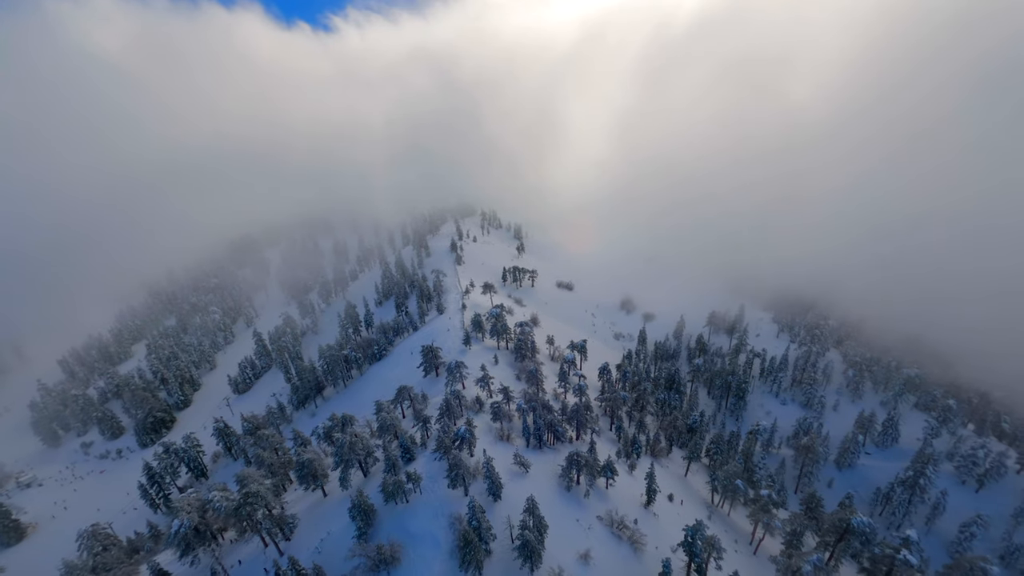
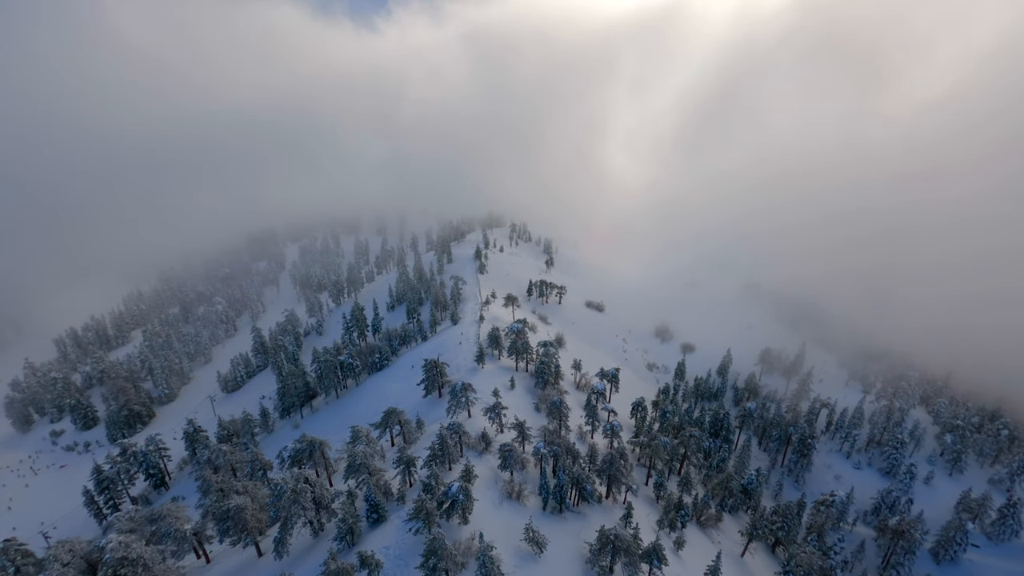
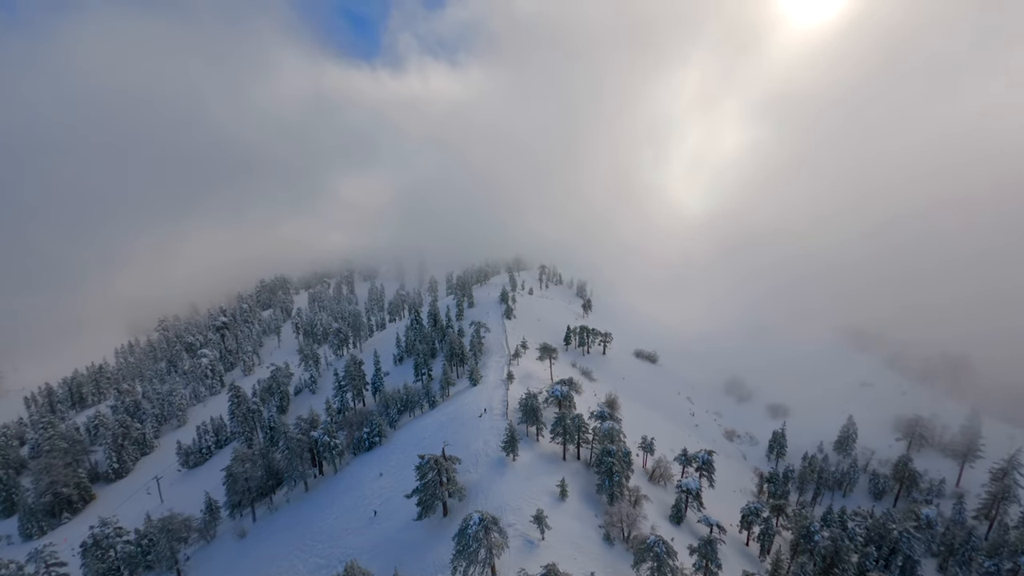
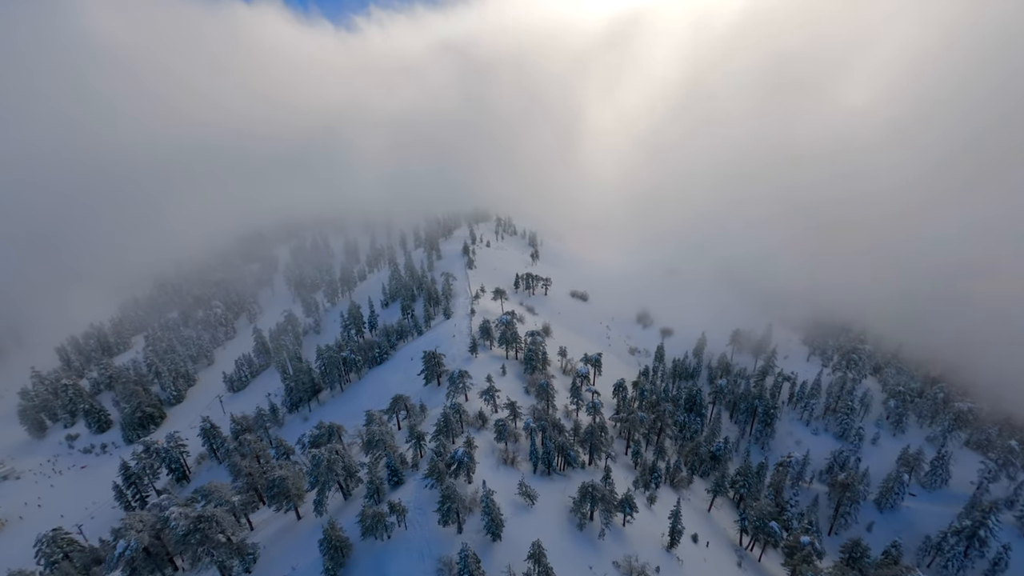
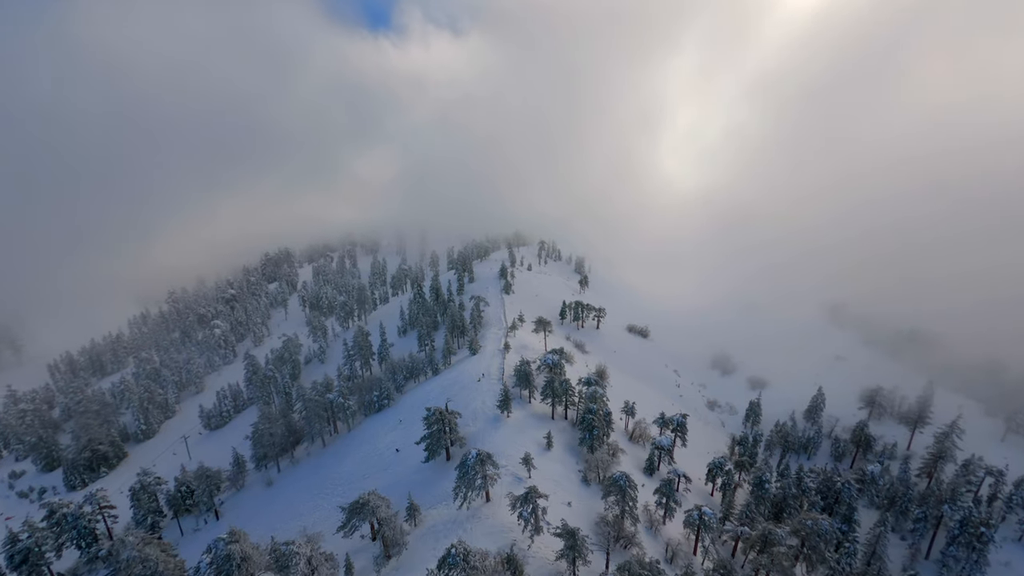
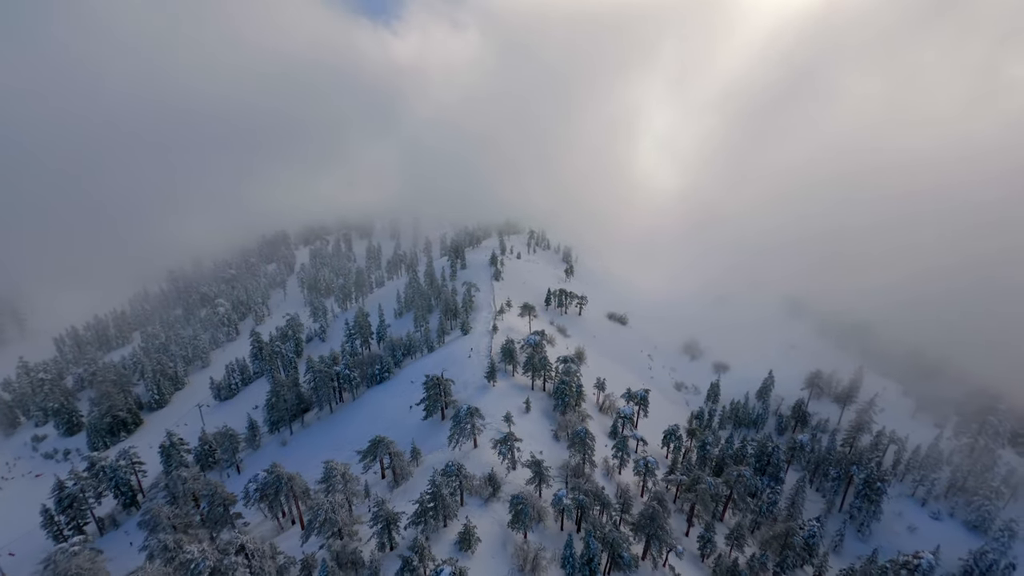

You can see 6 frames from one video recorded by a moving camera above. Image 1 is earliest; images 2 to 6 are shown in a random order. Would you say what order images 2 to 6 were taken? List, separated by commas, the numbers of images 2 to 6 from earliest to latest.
4, 2, 6, 5, 3
